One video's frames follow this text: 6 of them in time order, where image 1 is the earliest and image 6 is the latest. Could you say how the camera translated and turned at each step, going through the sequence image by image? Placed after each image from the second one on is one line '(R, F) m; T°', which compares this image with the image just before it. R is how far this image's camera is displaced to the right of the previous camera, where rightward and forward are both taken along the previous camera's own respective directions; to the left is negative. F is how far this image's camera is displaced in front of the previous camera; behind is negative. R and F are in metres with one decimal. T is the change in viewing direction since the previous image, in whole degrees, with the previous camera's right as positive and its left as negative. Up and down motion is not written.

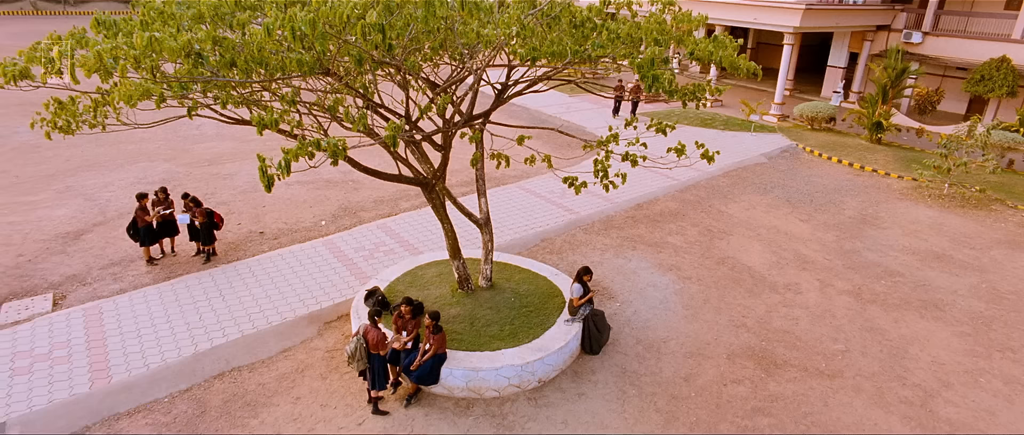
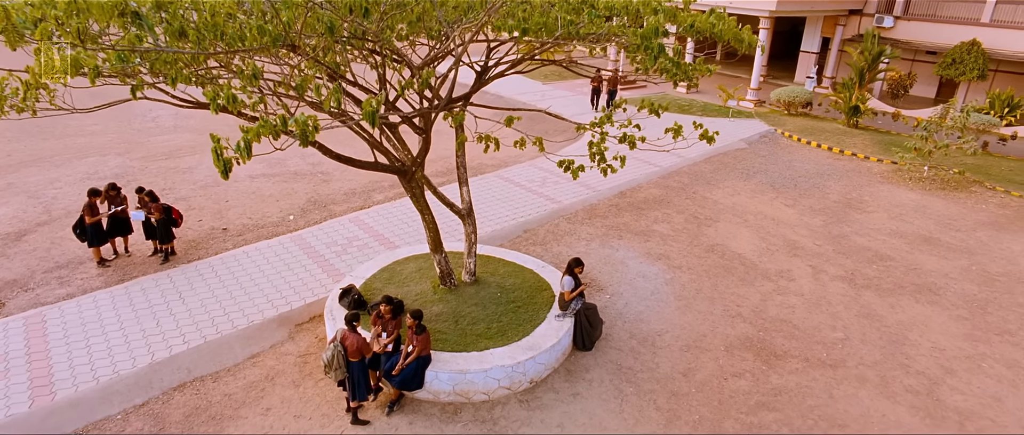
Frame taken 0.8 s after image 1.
(-0.2, +0.5) m; +3°
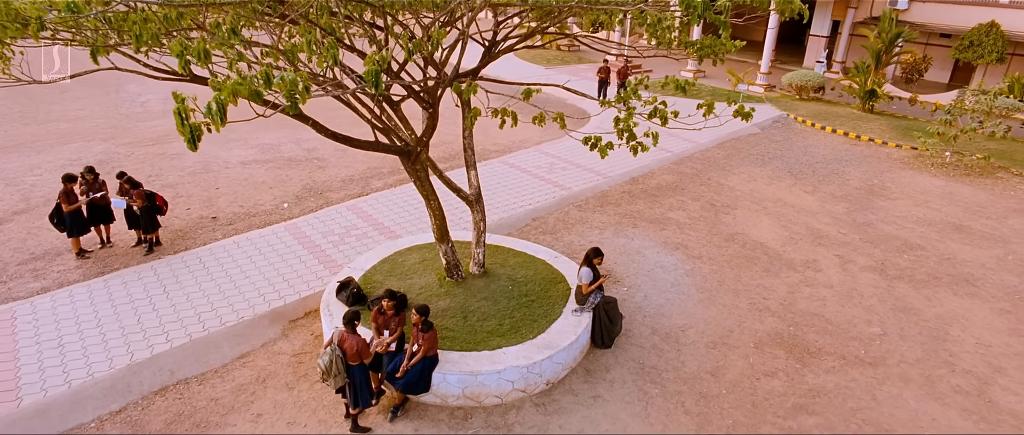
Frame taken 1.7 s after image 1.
(-0.2, +0.6) m; 0°
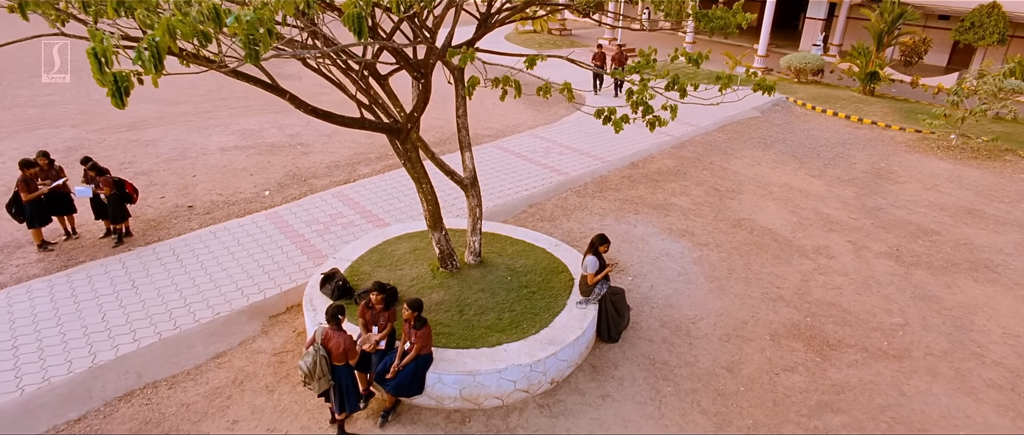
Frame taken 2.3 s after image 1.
(-0.1, +0.5) m; +1°
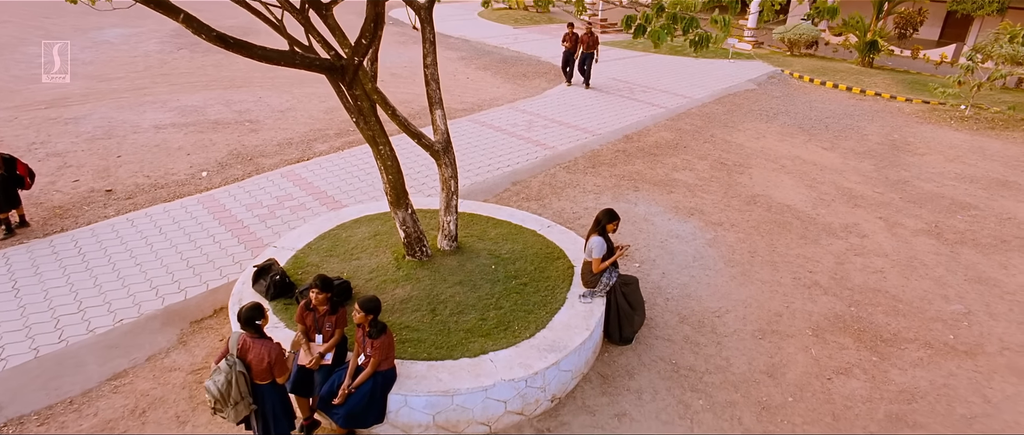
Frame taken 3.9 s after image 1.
(-0.1, +1.2) m; +2°
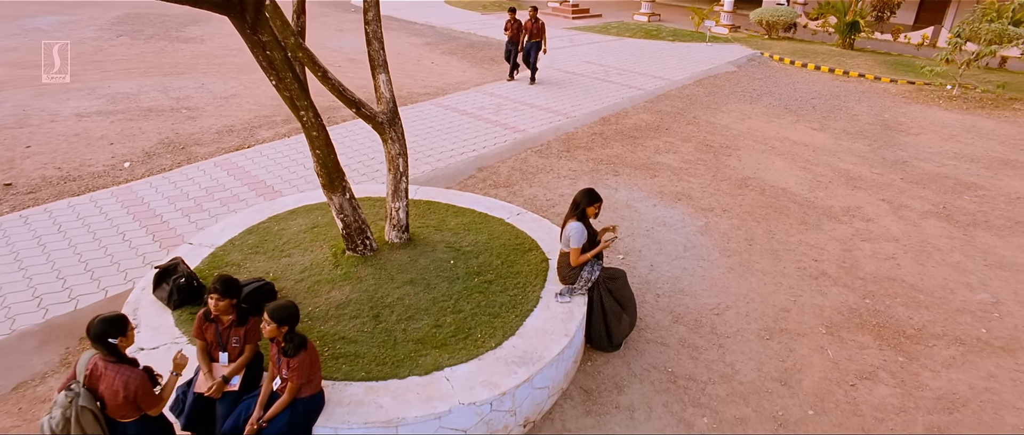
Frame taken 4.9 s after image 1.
(+0.1, +0.8) m; +2°
